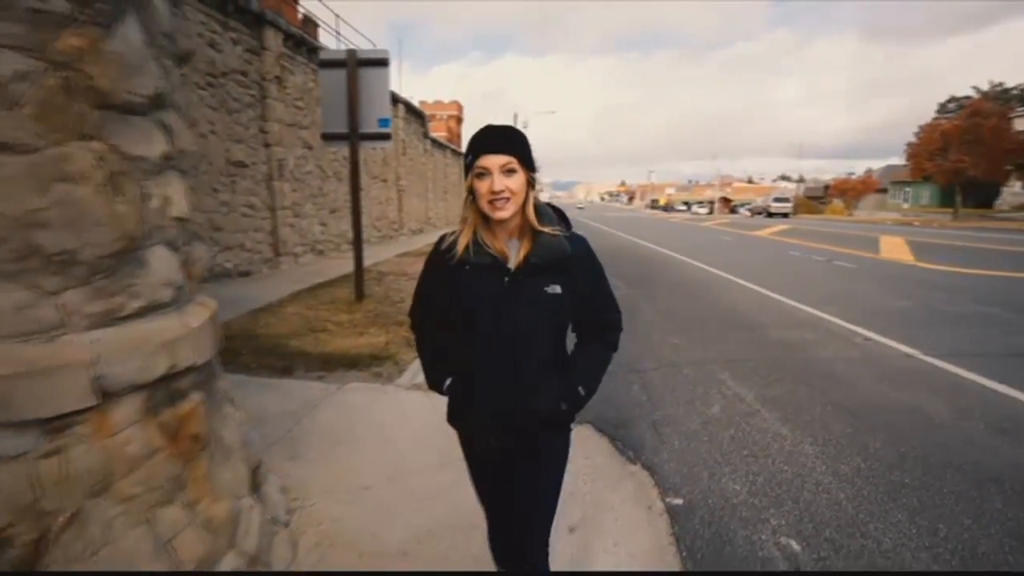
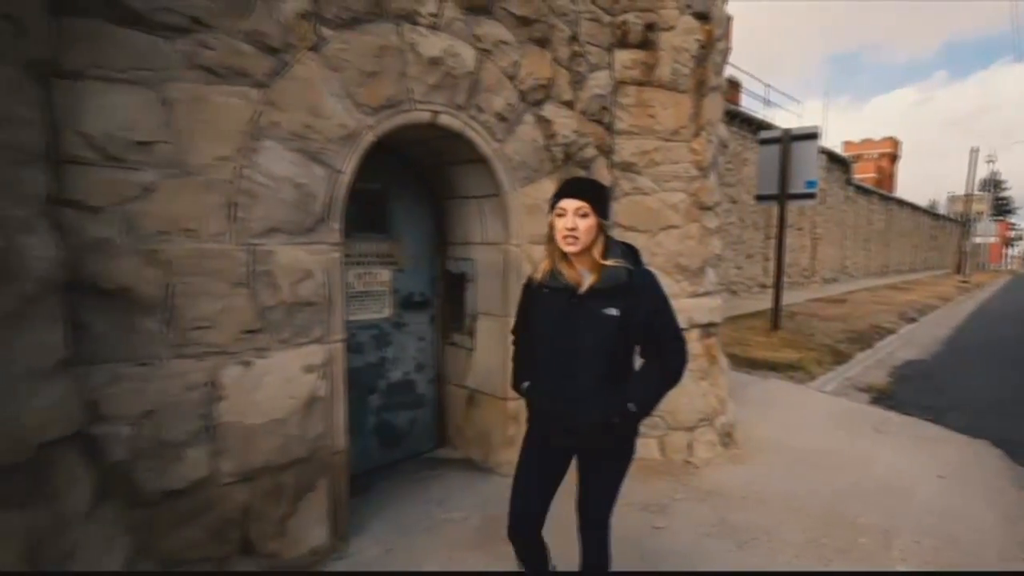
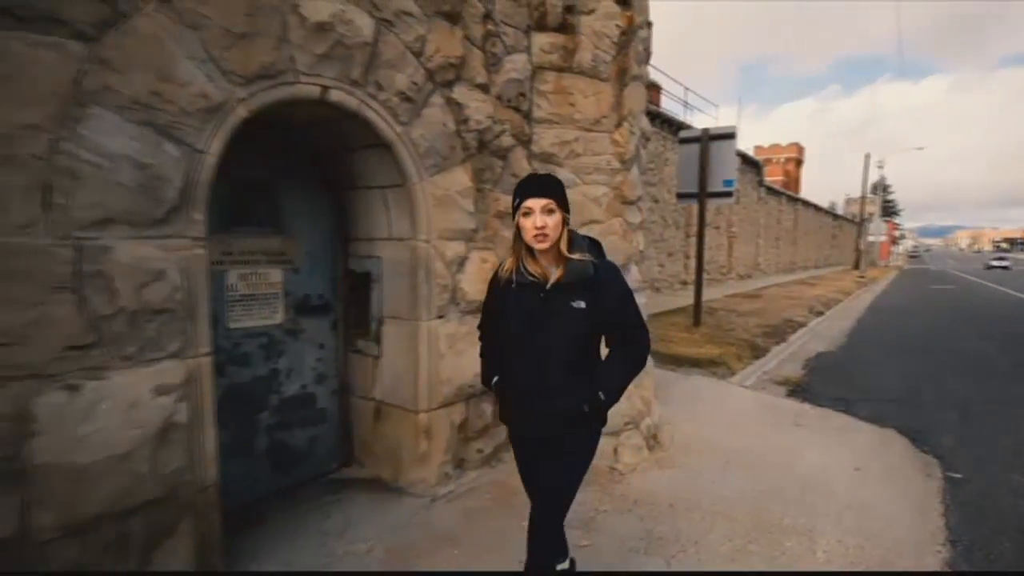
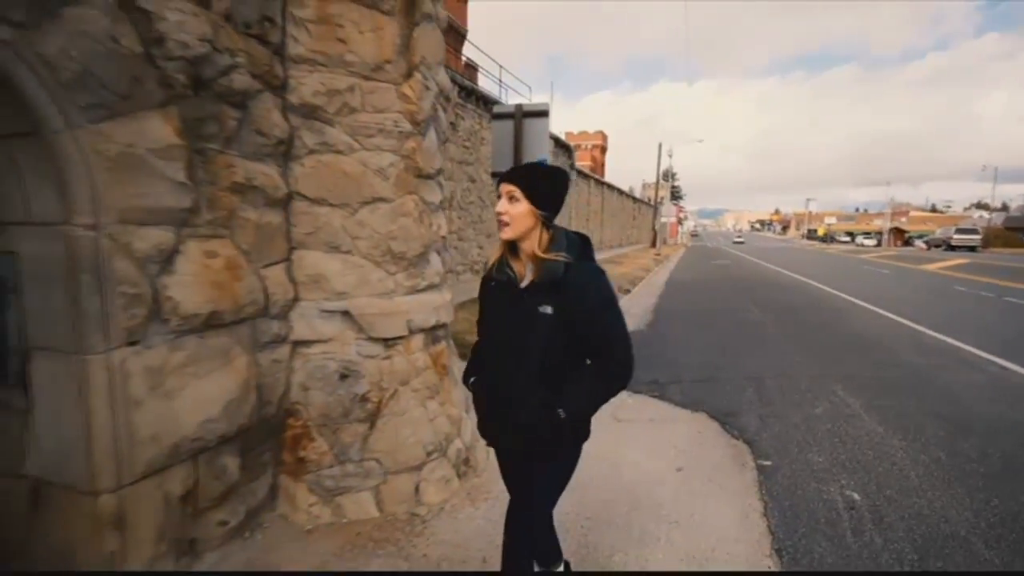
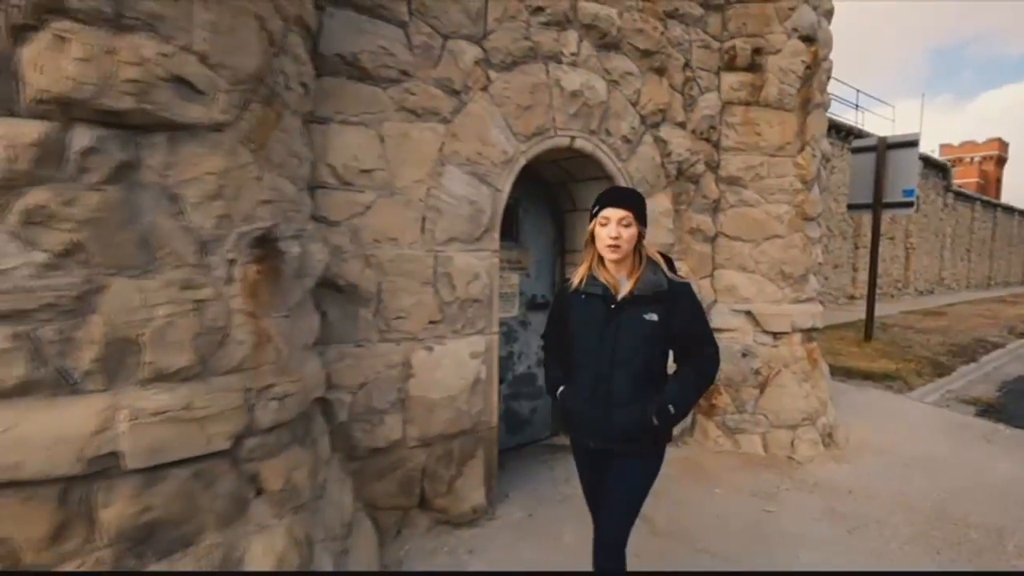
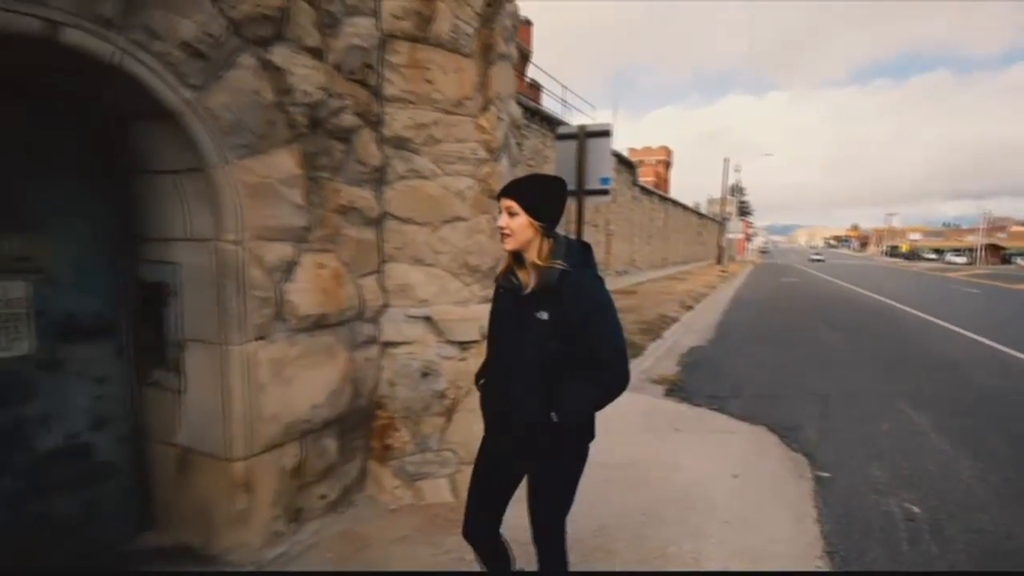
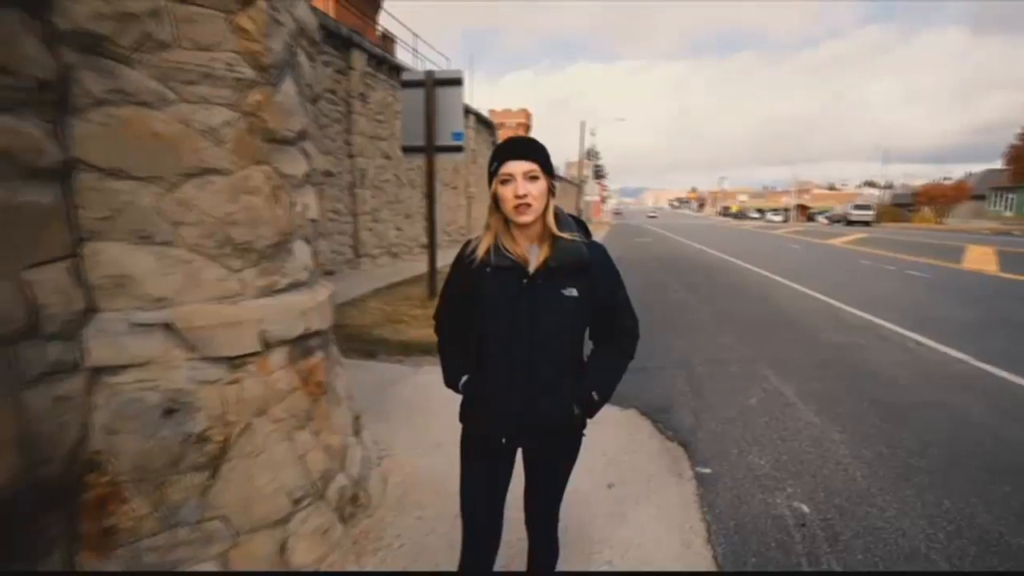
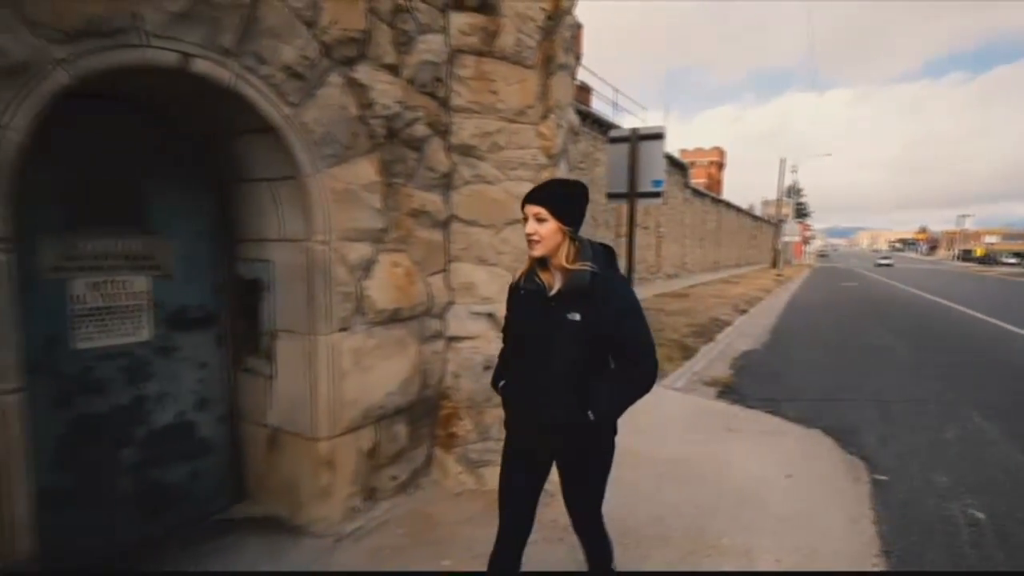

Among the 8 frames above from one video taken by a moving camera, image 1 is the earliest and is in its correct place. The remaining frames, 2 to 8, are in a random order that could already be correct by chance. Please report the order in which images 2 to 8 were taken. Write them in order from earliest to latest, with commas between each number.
7, 4, 6, 8, 3, 2, 5
